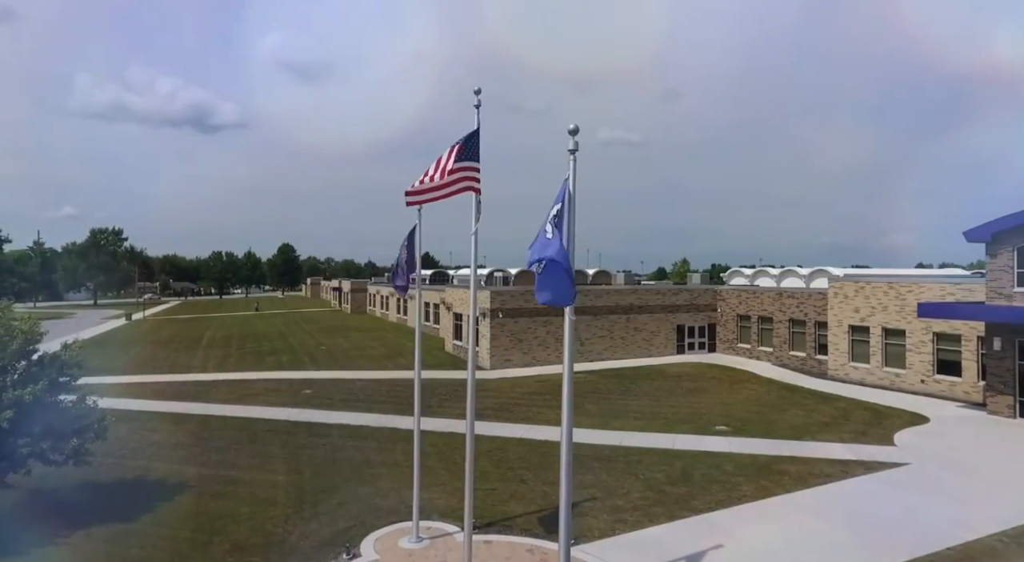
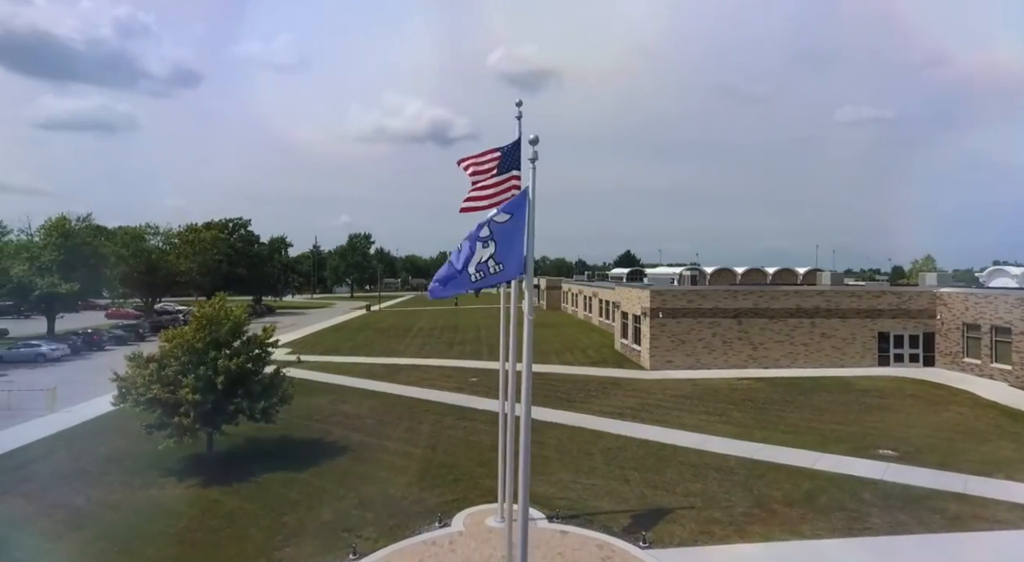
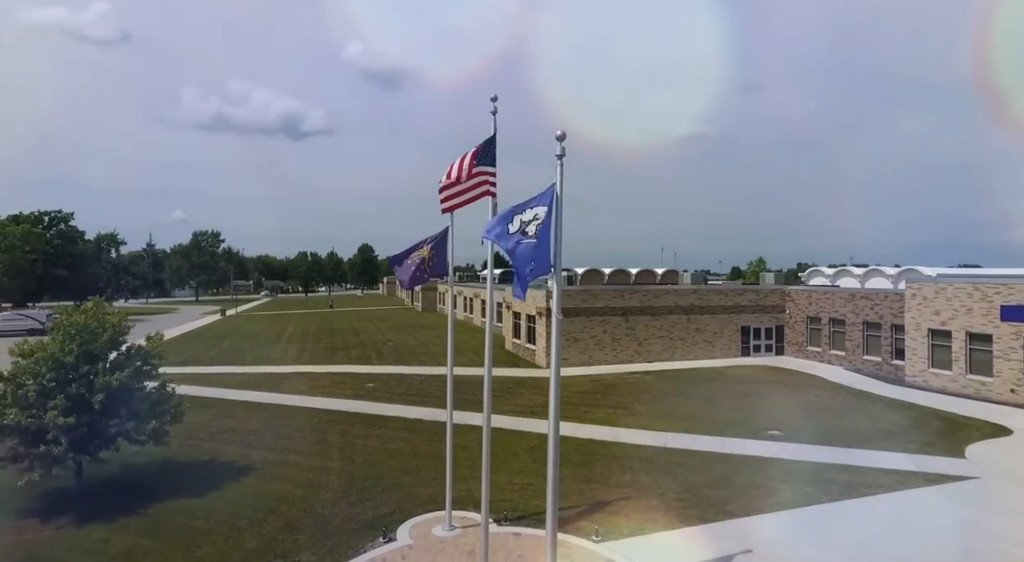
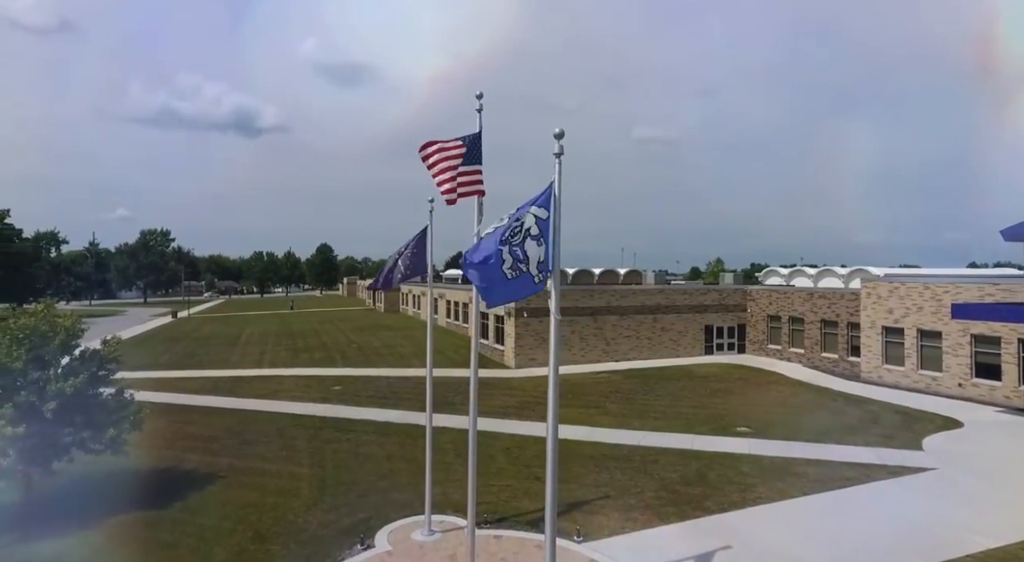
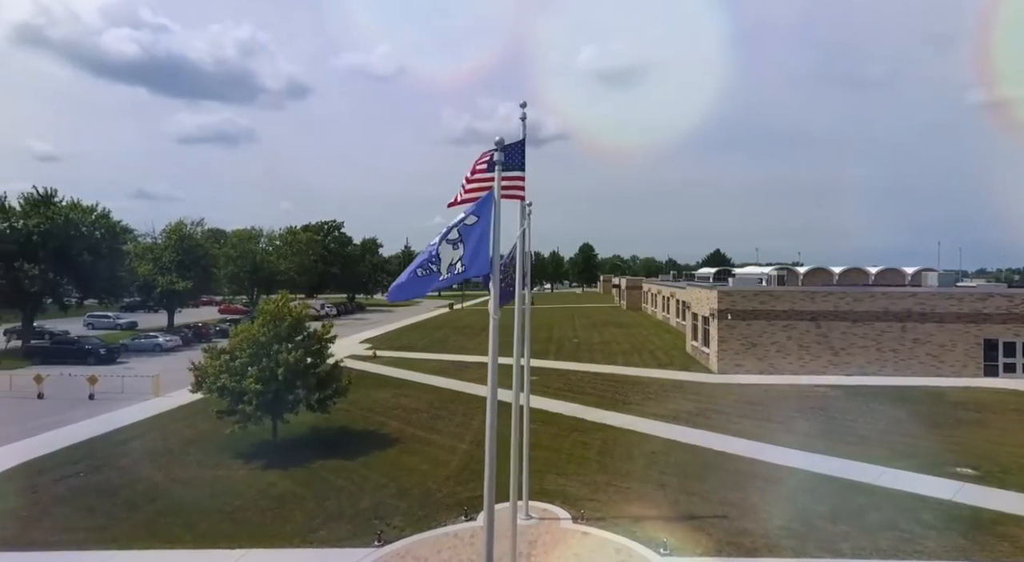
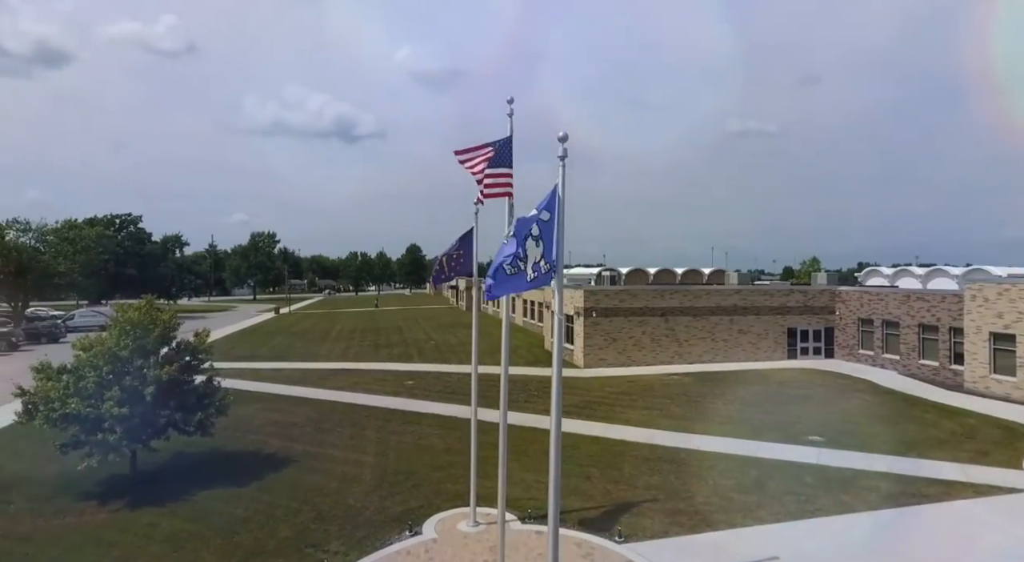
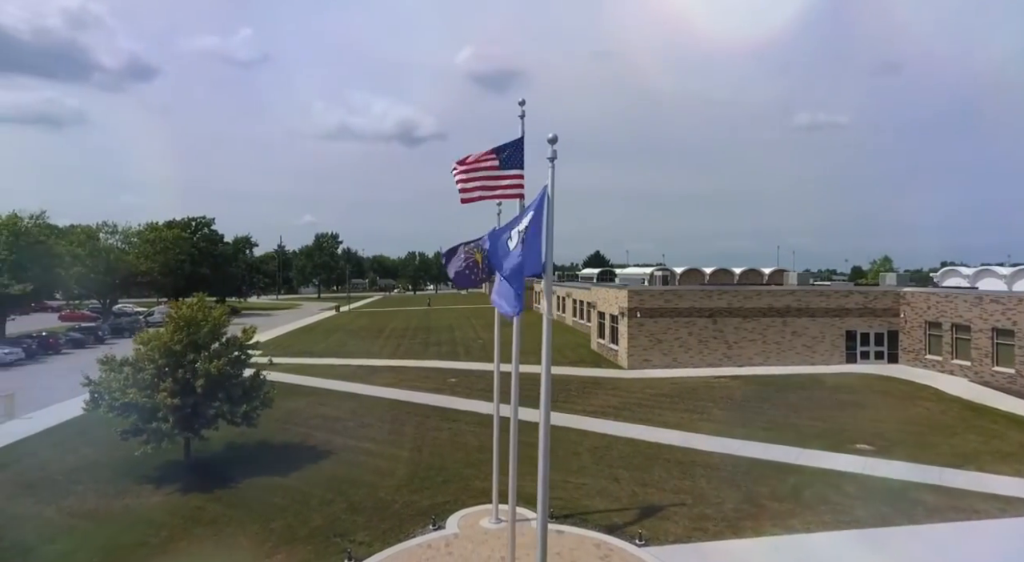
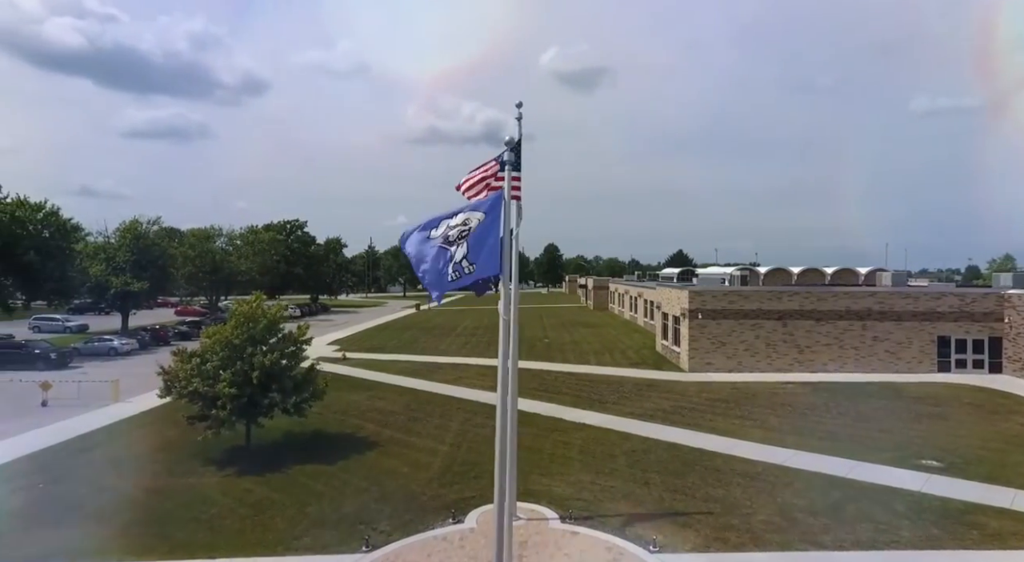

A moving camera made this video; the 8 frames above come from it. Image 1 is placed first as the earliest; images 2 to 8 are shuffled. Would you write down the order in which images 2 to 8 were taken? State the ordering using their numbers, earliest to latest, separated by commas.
4, 3, 6, 7, 2, 8, 5
